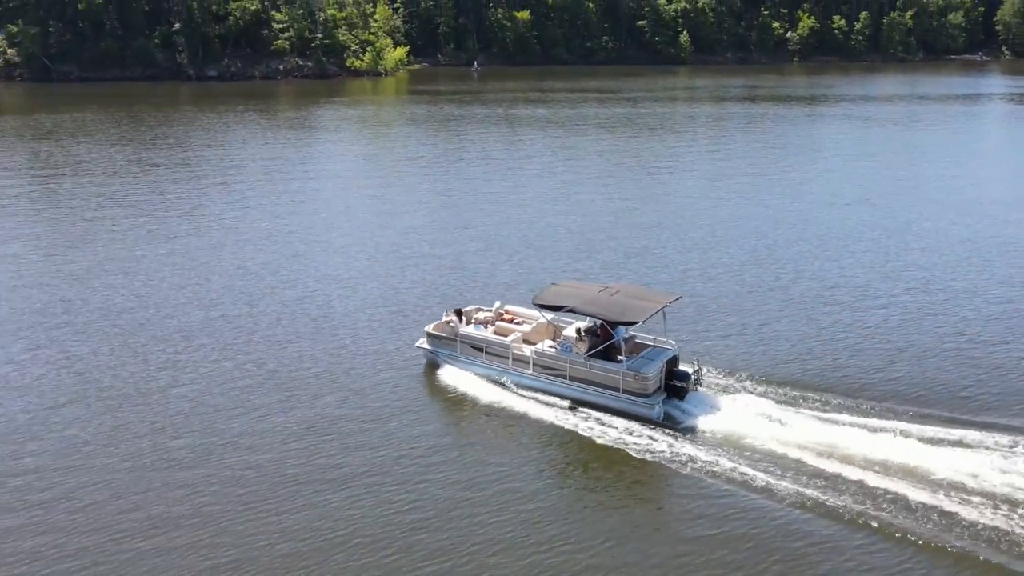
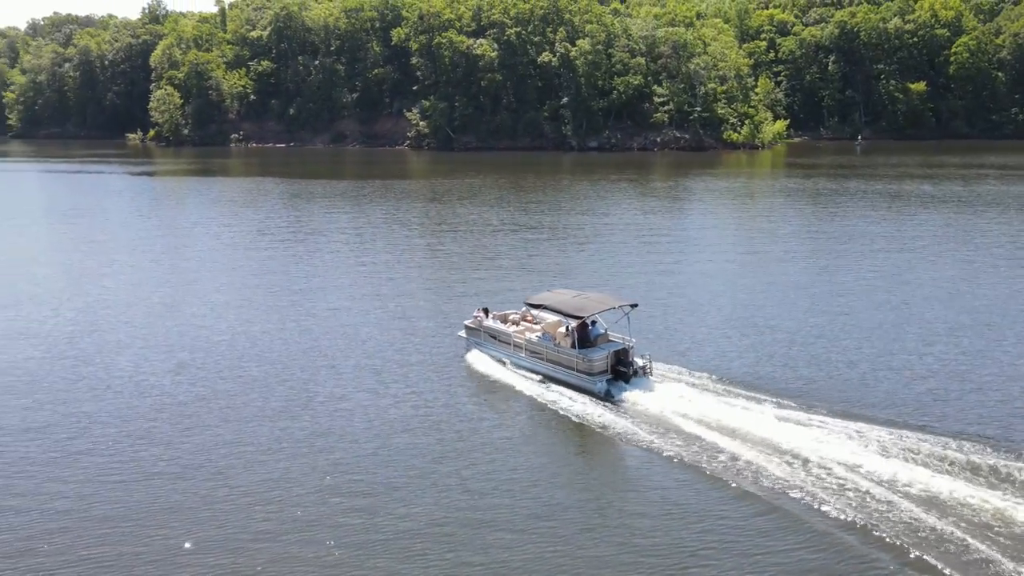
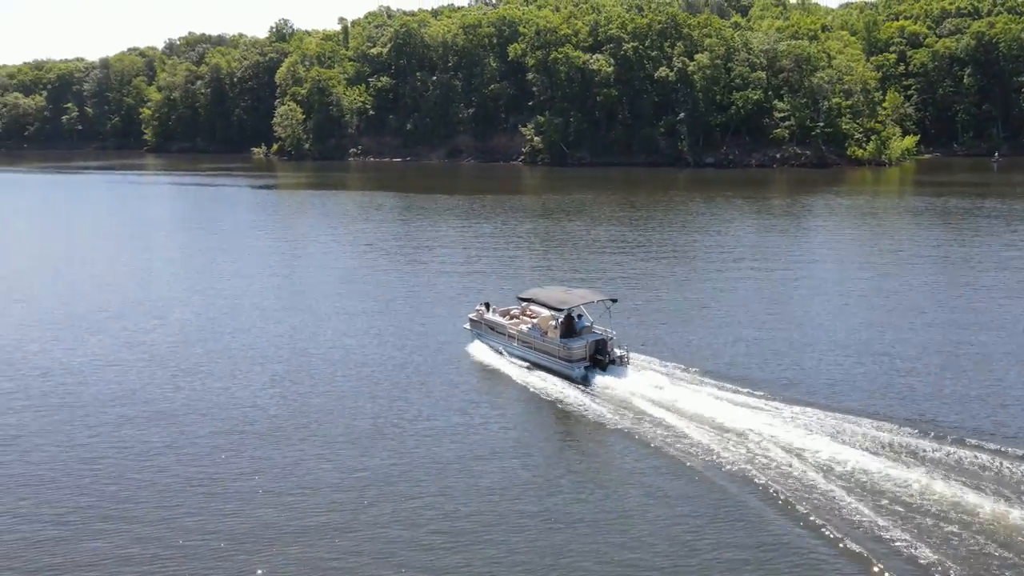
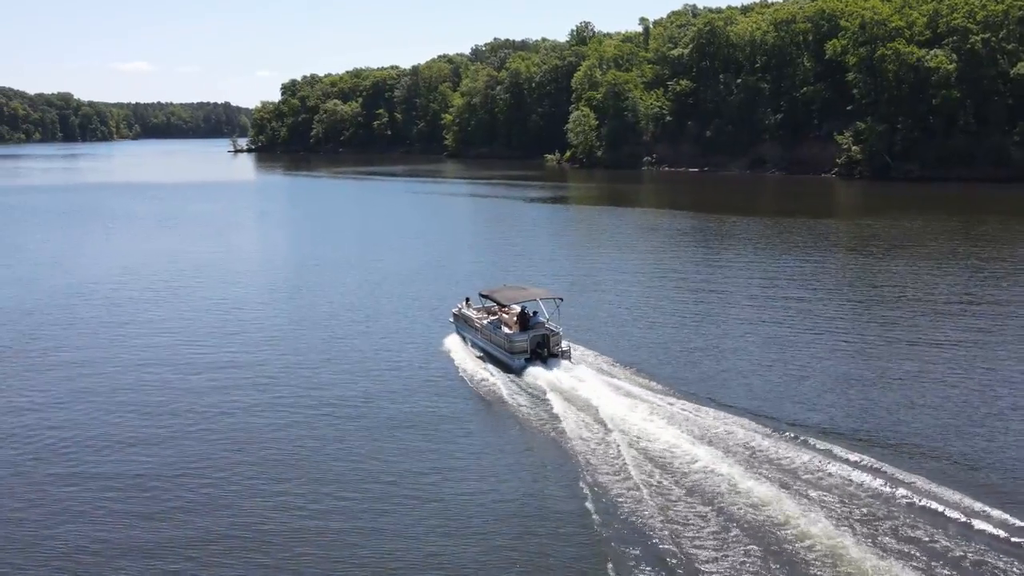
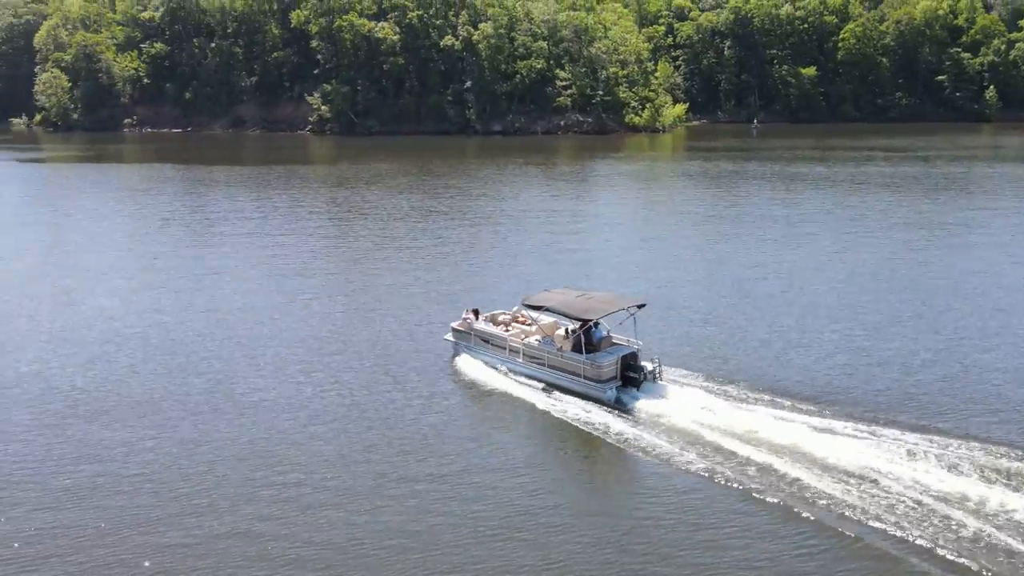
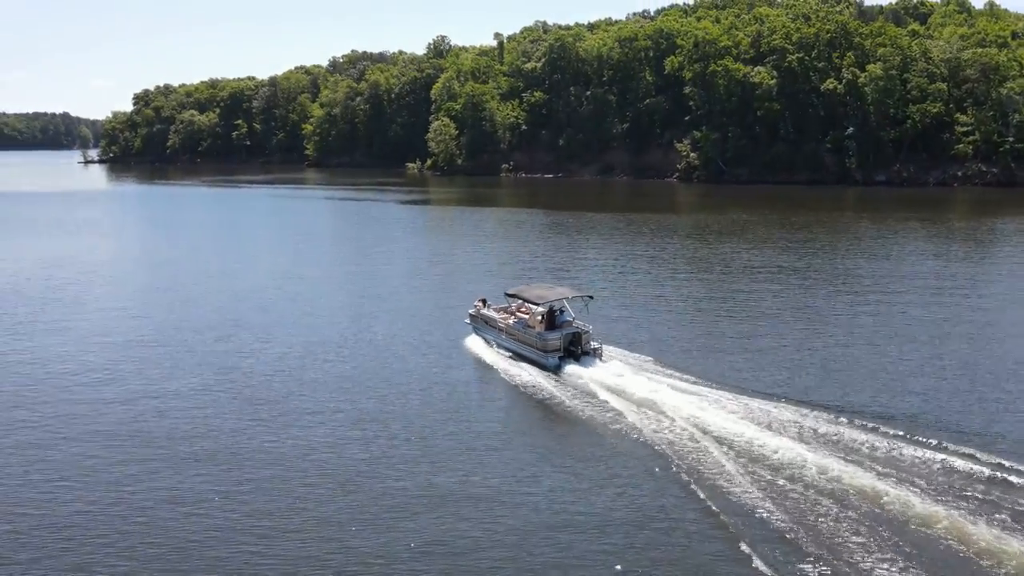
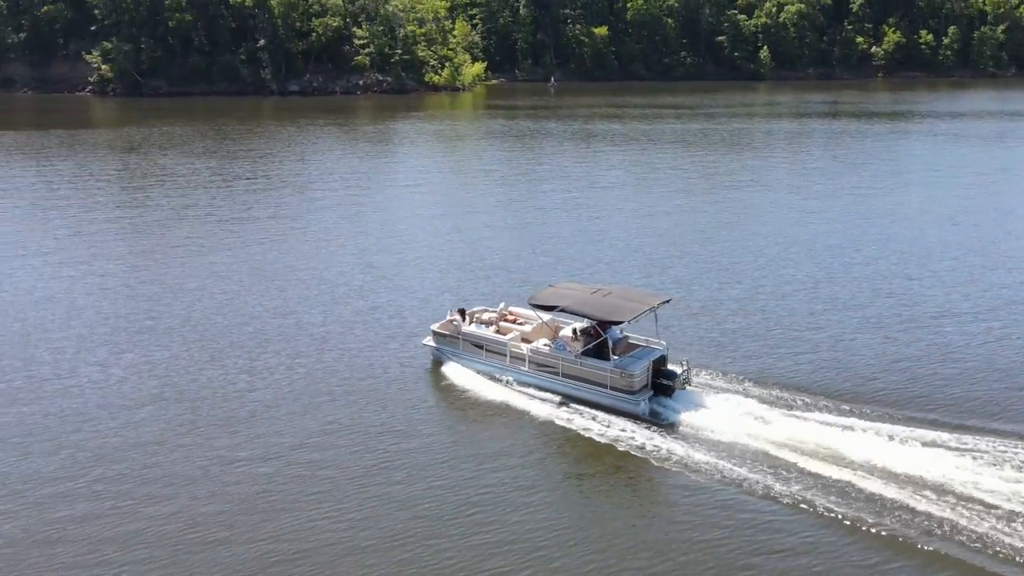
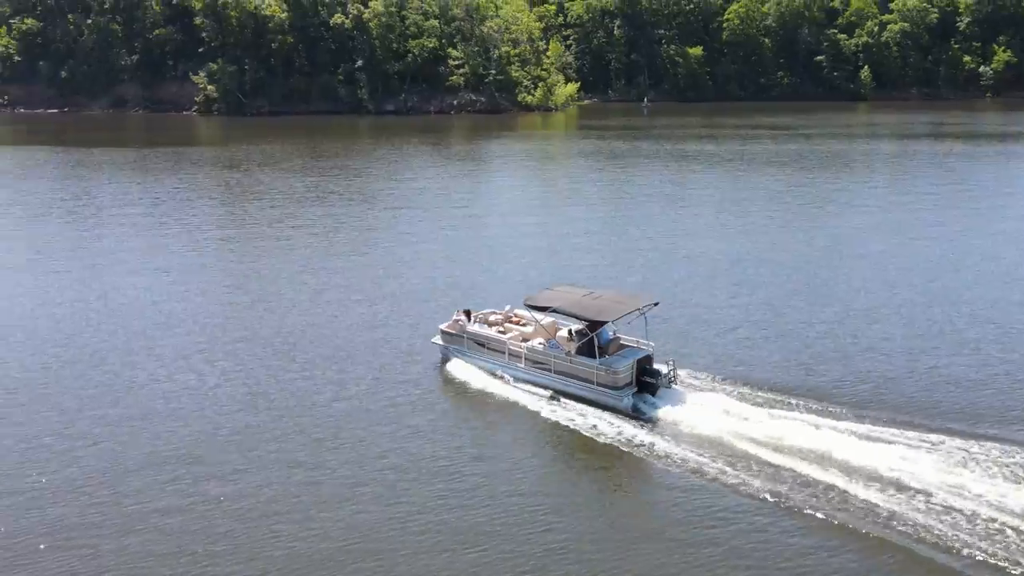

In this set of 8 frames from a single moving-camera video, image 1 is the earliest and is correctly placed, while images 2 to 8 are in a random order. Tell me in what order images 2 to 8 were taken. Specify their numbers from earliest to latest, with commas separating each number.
7, 8, 5, 2, 3, 6, 4
